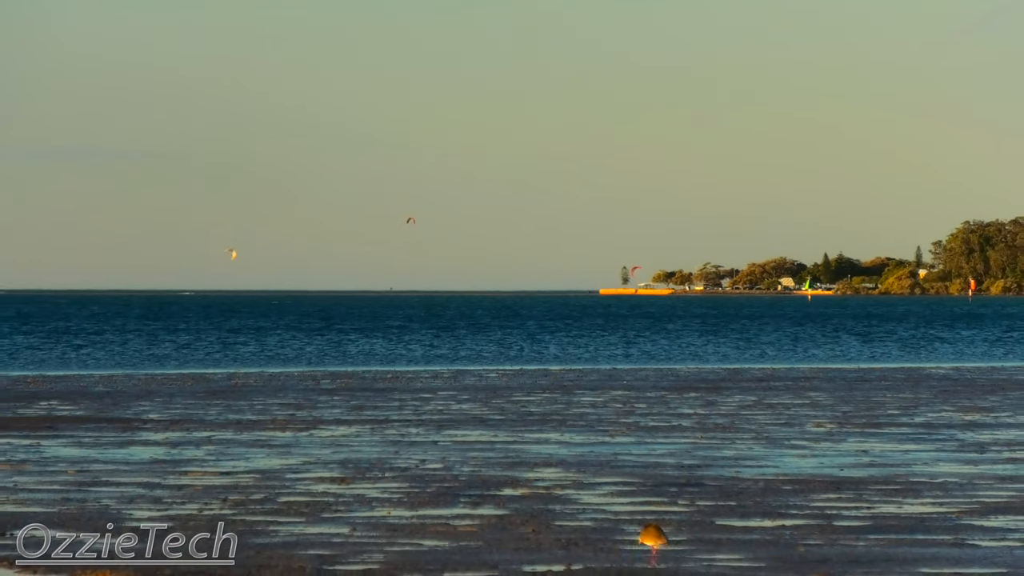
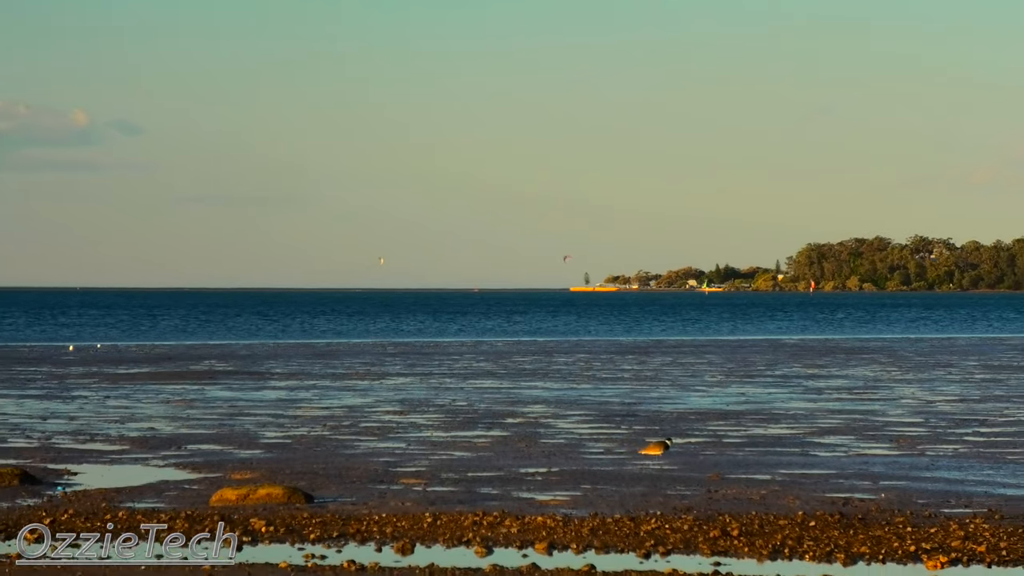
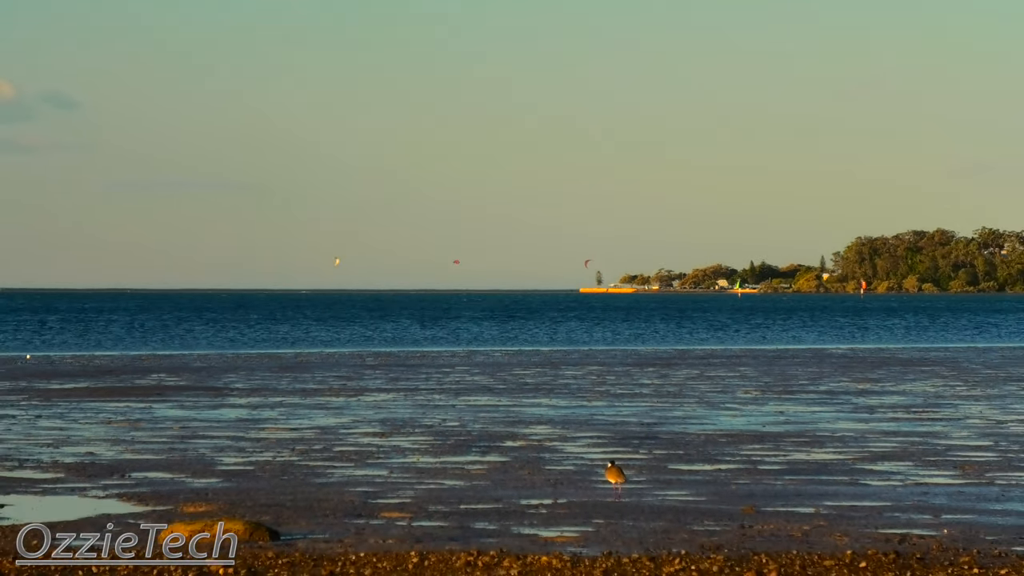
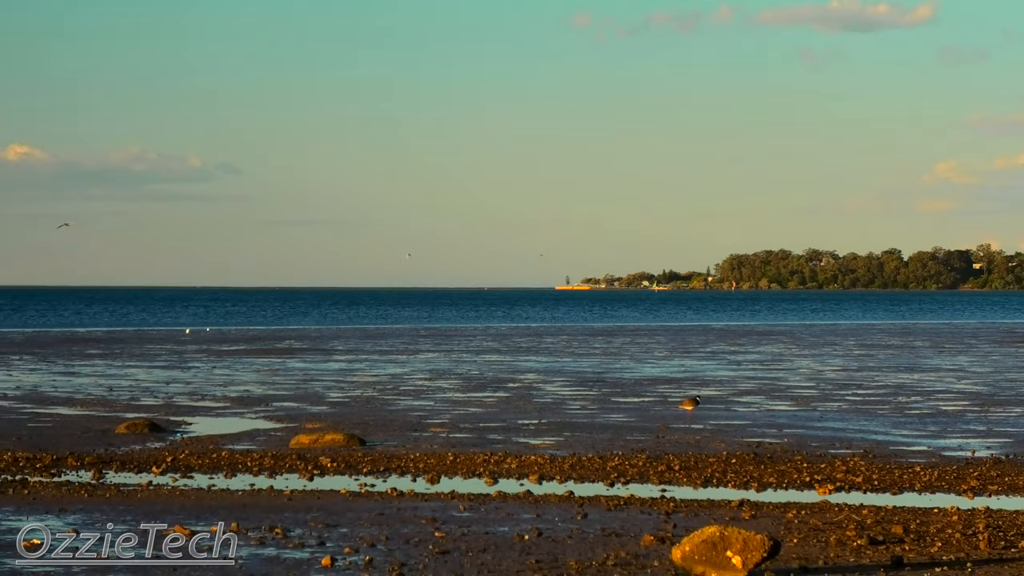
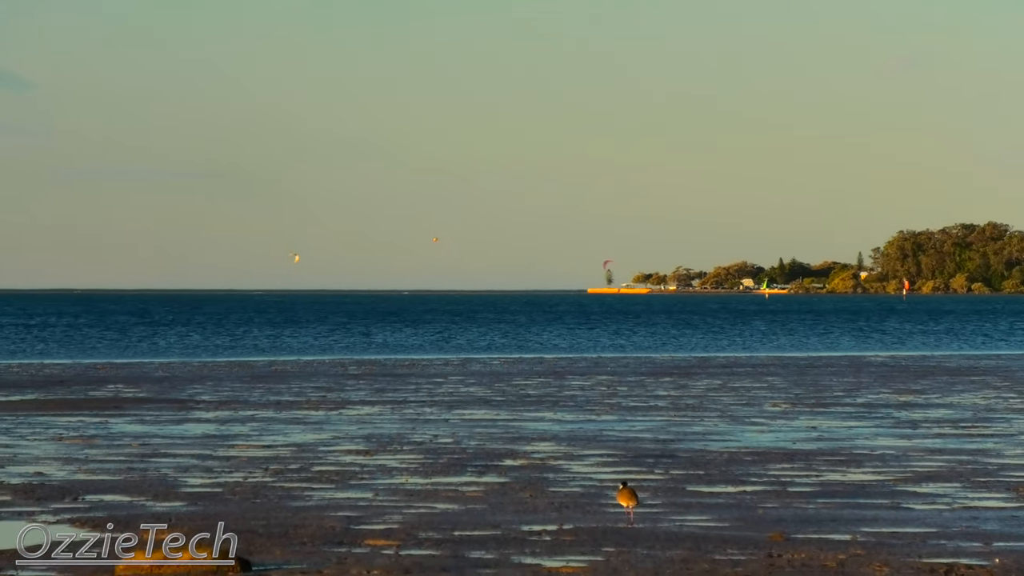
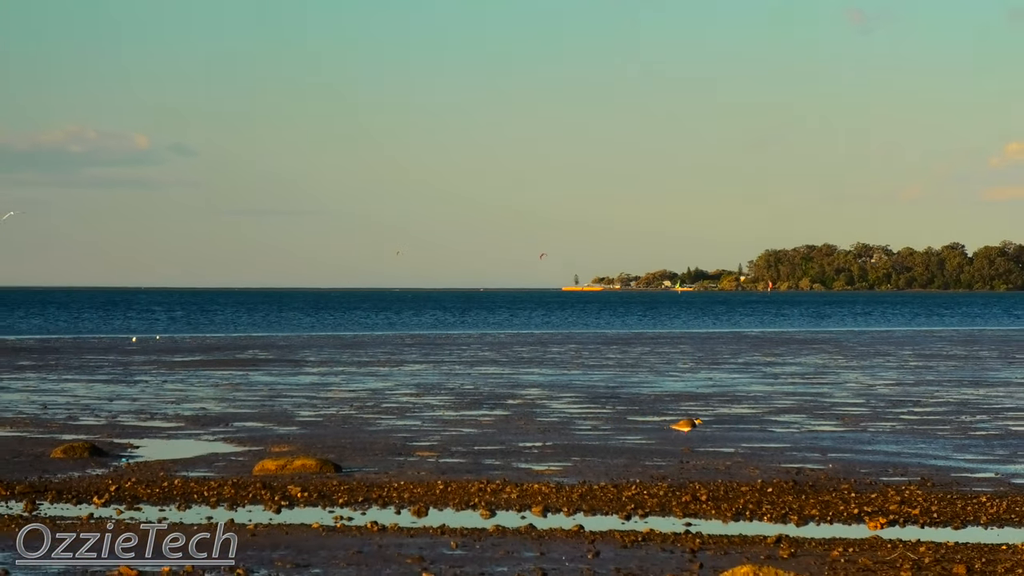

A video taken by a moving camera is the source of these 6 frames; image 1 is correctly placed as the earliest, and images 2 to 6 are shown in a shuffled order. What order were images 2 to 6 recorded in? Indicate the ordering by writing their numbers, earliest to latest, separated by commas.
5, 3, 2, 6, 4
